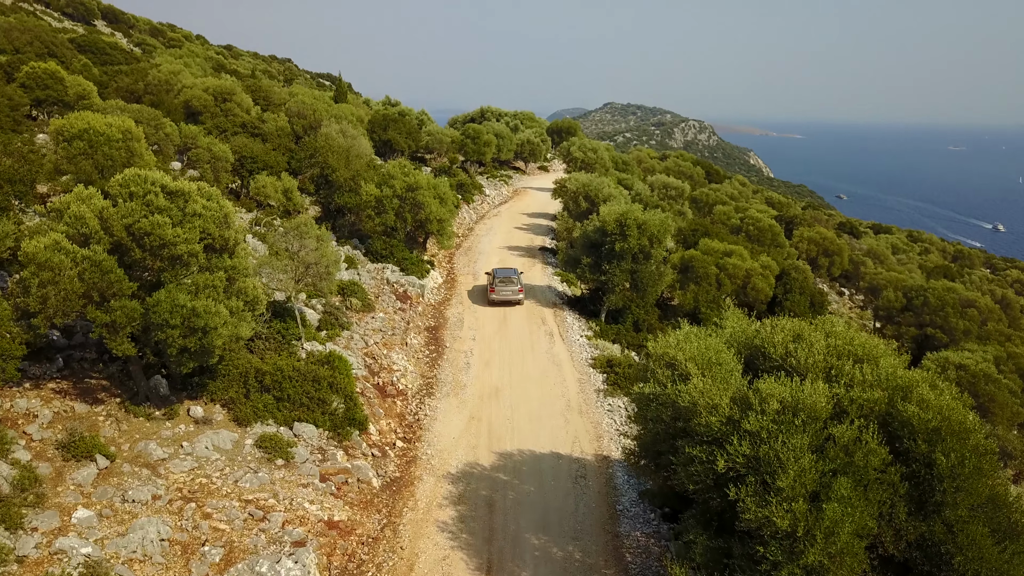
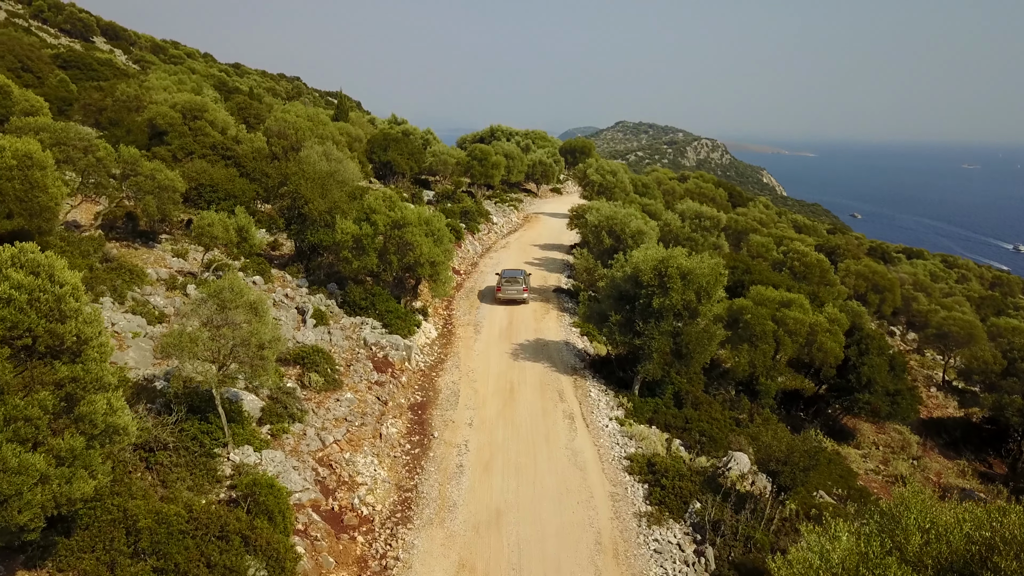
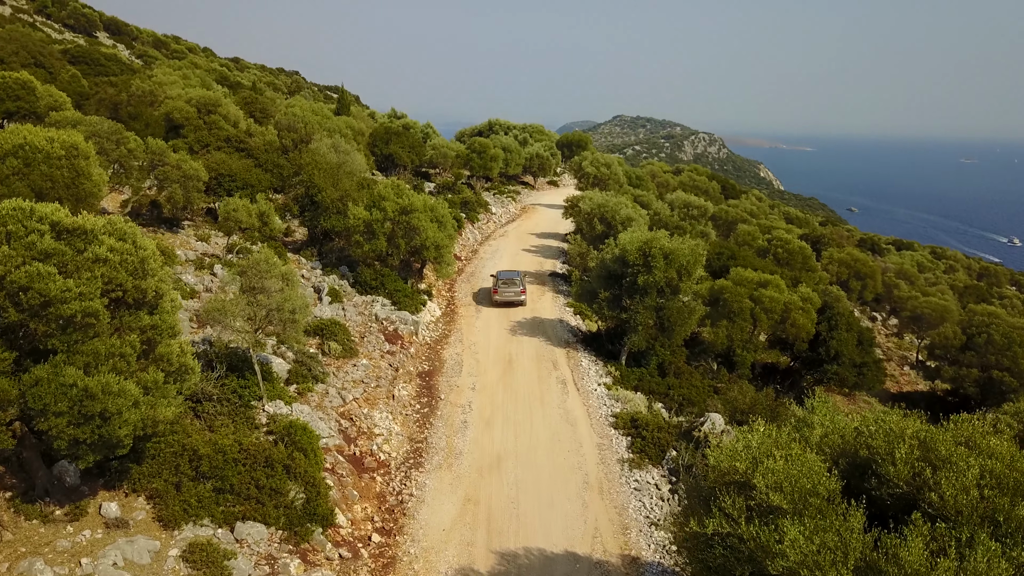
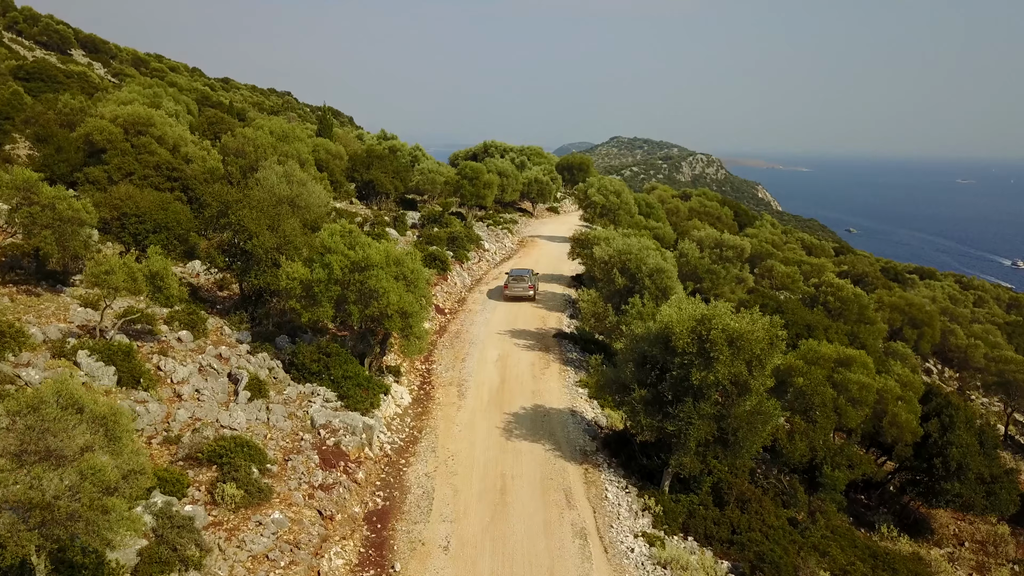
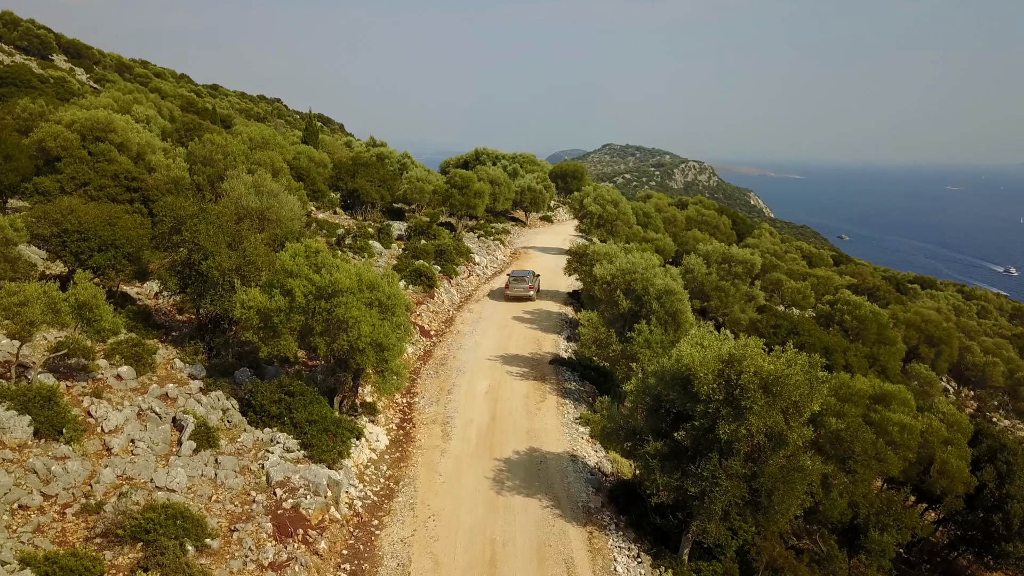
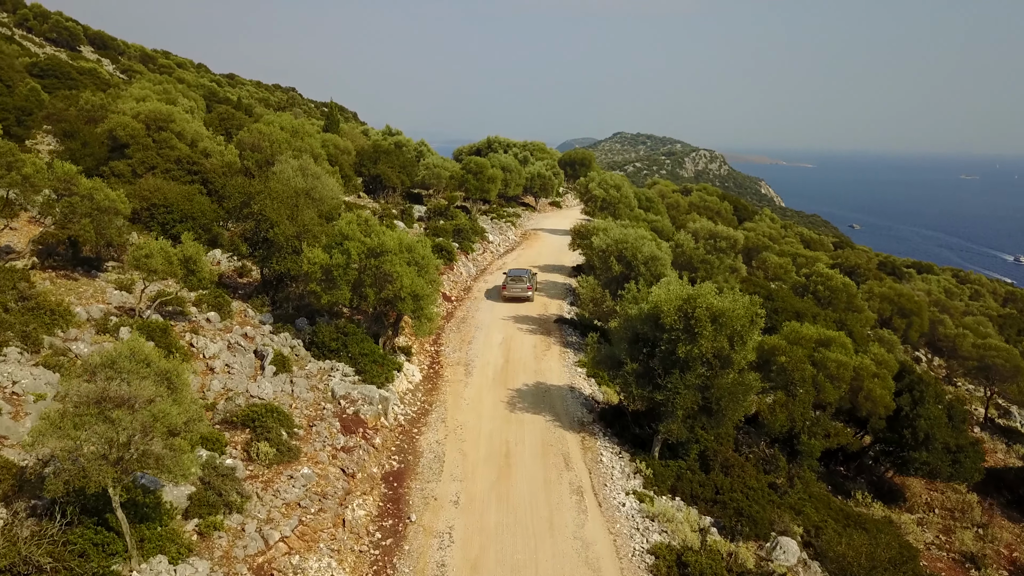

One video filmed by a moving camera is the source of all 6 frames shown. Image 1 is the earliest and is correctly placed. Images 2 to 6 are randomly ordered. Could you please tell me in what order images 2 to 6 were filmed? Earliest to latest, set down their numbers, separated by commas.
3, 2, 6, 4, 5
